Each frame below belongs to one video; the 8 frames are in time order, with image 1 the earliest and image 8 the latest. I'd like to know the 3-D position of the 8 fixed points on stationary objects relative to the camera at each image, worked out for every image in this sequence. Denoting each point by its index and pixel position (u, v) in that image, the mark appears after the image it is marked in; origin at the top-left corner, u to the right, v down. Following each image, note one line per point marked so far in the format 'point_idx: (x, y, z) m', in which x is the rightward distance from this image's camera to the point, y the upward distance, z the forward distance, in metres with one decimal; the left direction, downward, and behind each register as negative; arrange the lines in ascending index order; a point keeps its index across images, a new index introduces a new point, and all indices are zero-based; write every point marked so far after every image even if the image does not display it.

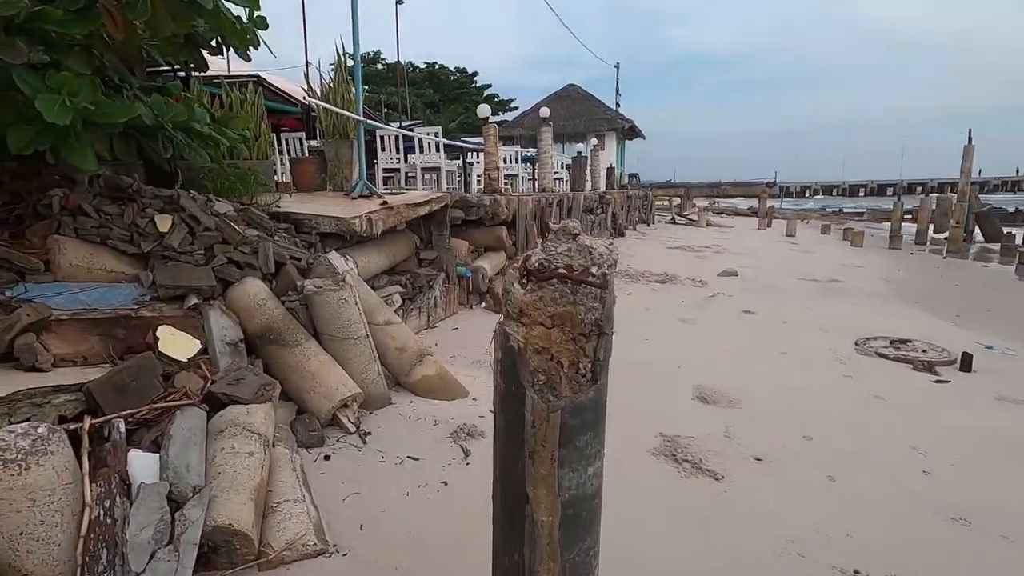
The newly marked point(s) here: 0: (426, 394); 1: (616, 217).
0: (-0.7, -0.8, +4.2) m
1: (+3.3, +2.2, +17.0) m
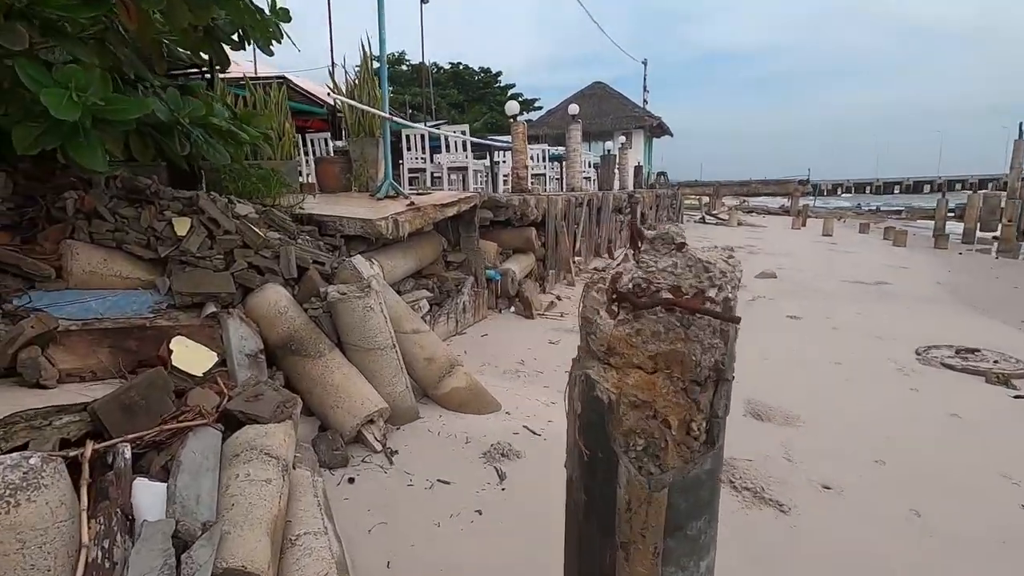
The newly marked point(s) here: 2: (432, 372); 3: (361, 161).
0: (-0.4, -0.9, +4.0) m
1: (+4.1, +2.2, +16.6) m
2: (-0.6, -0.6, +4.0) m
3: (-1.7, +1.4, +6.1) m
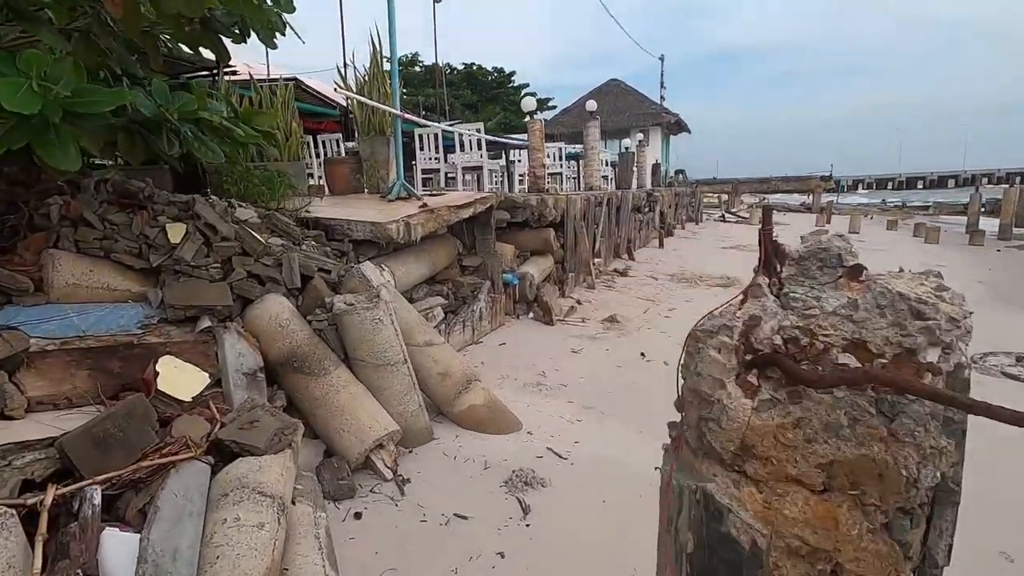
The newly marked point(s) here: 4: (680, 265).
0: (-0.3, -0.9, +3.6) m
1: (+4.6, +2.1, +16.1) m
2: (-0.4, -0.7, +3.7) m
3: (-1.5, +1.4, +5.8) m
4: (+3.3, +0.5, +10.7) m
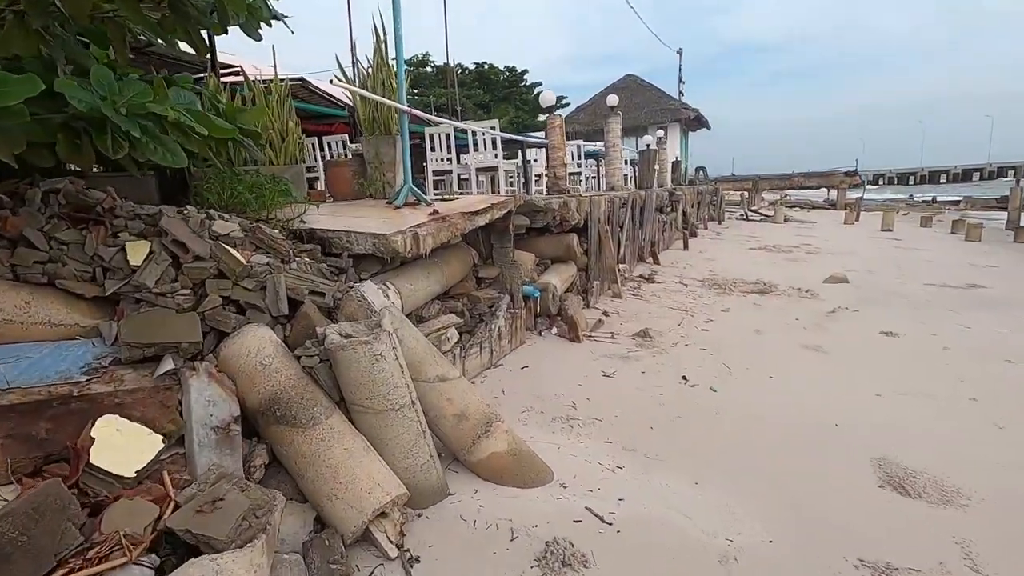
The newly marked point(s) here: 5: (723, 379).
0: (-0.1, -1.1, +3.0) m
1: (+5.0, +2.0, +15.4) m
2: (-0.3, -0.8, +3.1) m
3: (-1.3, +1.2, +5.2) m
4: (+3.7, +0.4, +10.0) m
5: (+1.8, -0.8, +4.7) m
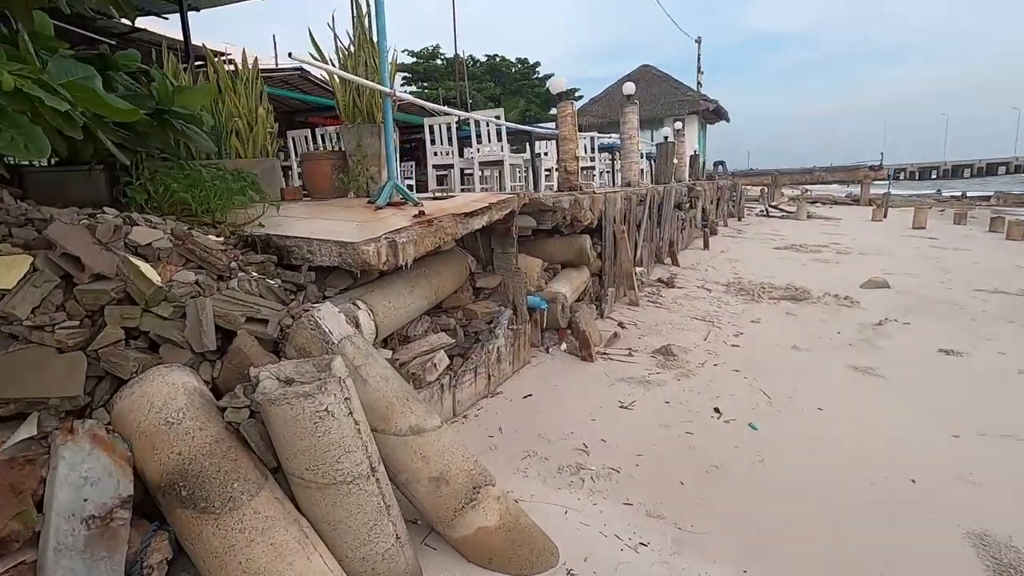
0: (-0.1, -1.2, +2.3) m
1: (+5.3, +2.0, +14.6) m
2: (-0.3, -0.9, +2.4) m
3: (-1.3, +1.1, +4.5) m
4: (+3.8, +0.3, +9.3) m
5: (+1.8, -0.9, +4.0) m
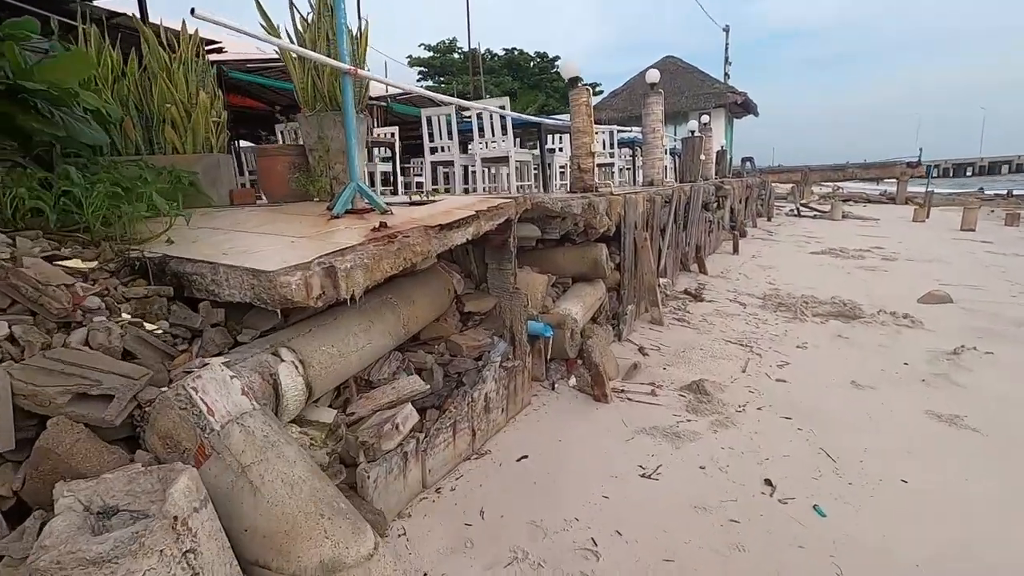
0: (-0.2, -1.4, +1.5) m
1: (+5.6, +1.9, +13.5) m
2: (-0.4, -1.1, +1.5) m
3: (-1.3, +0.9, +3.7) m
4: (+3.9, +0.1, +8.3) m
5: (+1.8, -1.1, +3.1) m
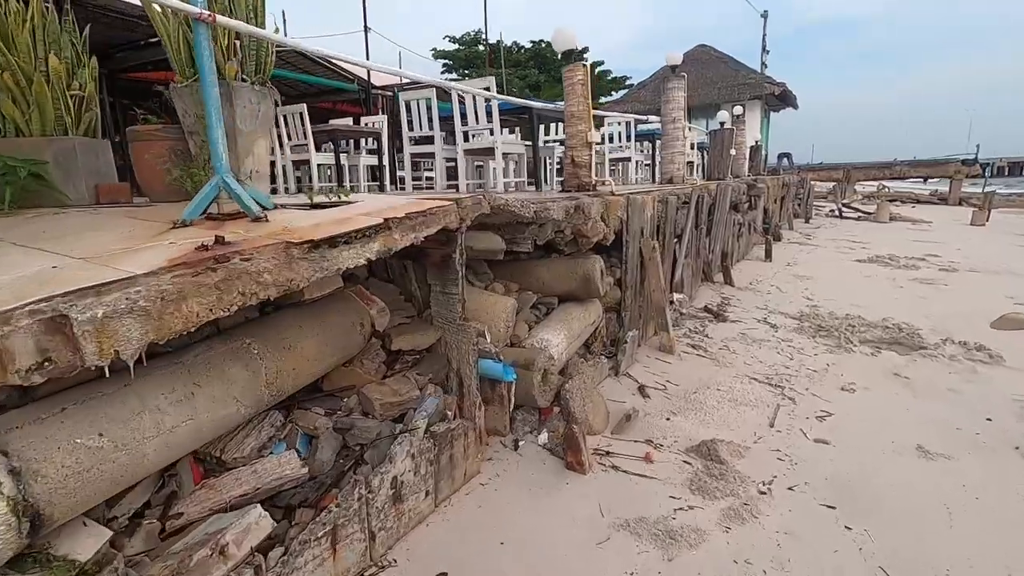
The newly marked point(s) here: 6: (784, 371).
0: (-0.7, -1.6, +0.5) m
1: (+5.8, +1.7, +12.2) m
2: (-0.9, -1.3, +0.6) m
3: (-1.6, +0.8, +2.8) m
4: (+3.8, -0.1, +7.1) m
5: (+1.4, -1.3, +2.0) m
6: (+2.3, -0.7, +4.6) m
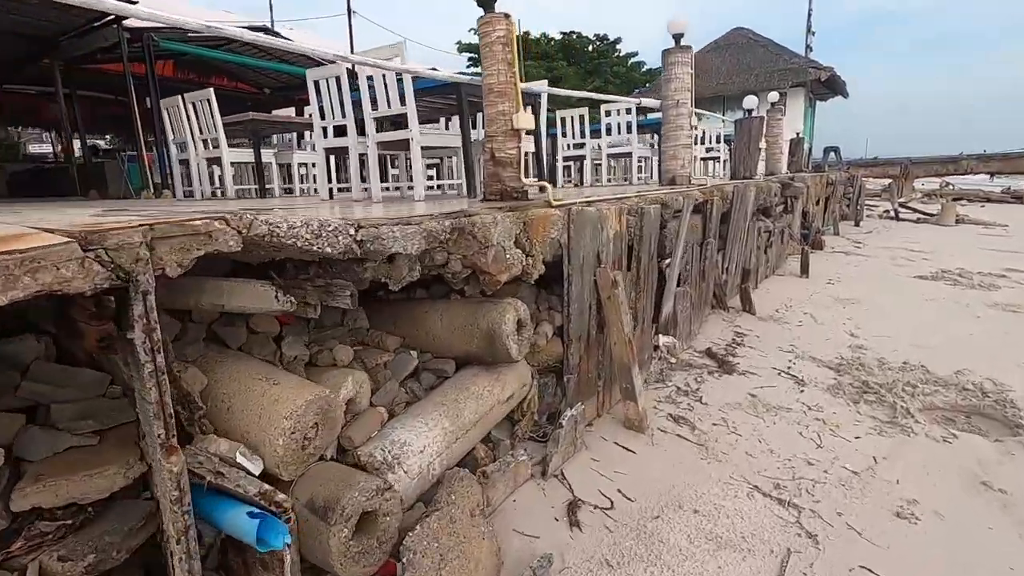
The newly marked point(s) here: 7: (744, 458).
0: (-1.6, -1.9, -0.8) m
1: (+5.7, +1.3, +10.4) m
2: (-1.8, -1.6, -0.7) m
3: (-2.4, +0.5, +1.5) m
4: (+3.4, -0.4, +5.4) m
5: (+0.6, -1.6, +0.5) m
6: (+1.7, -1.0, +3.1) m
7: (+1.4, -1.0, +3.2) m
